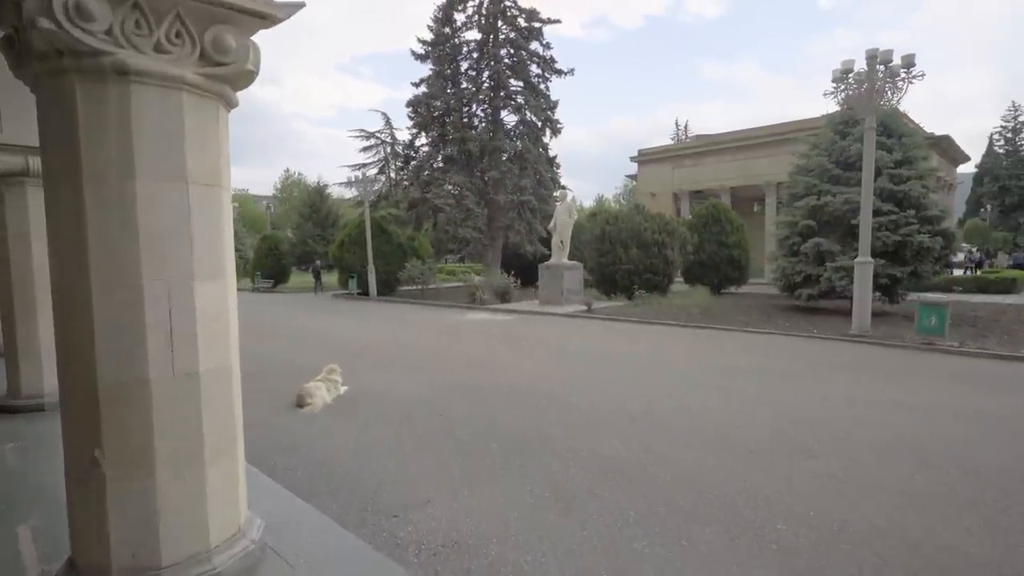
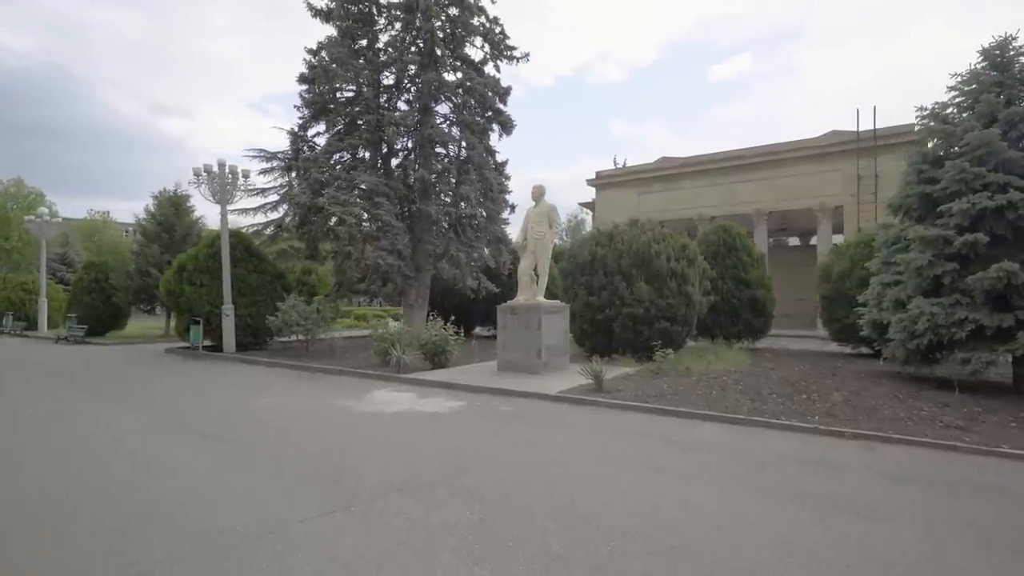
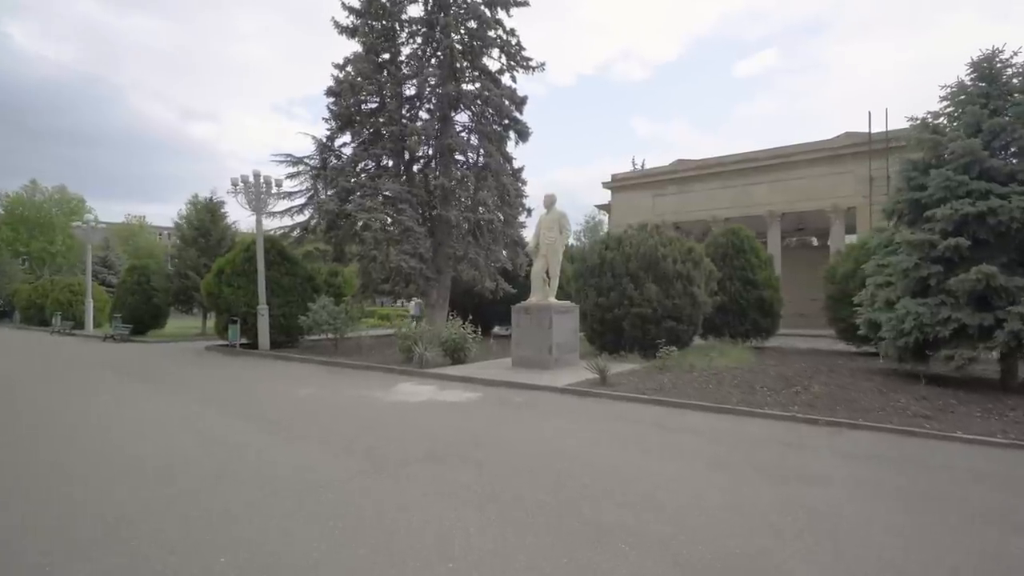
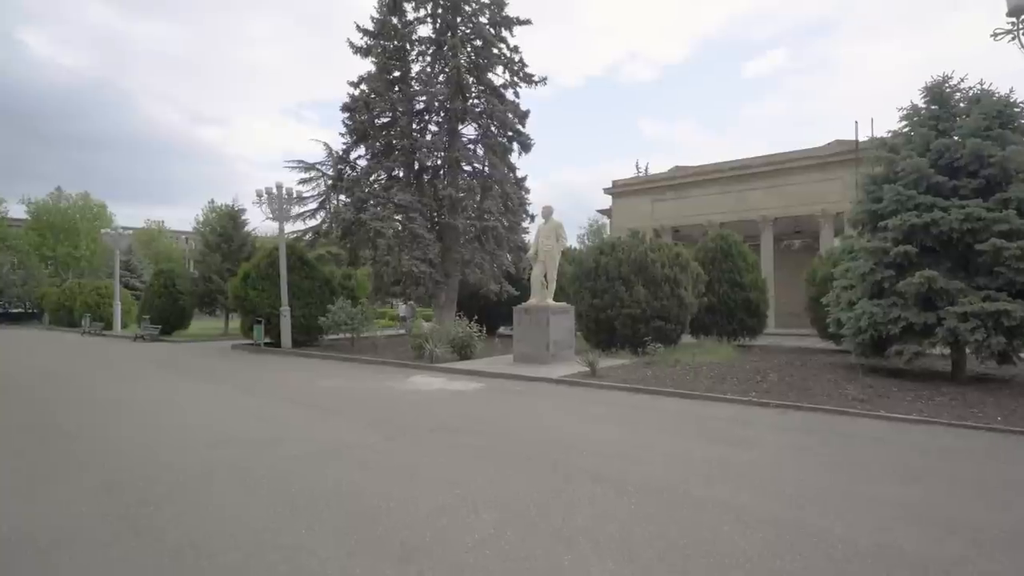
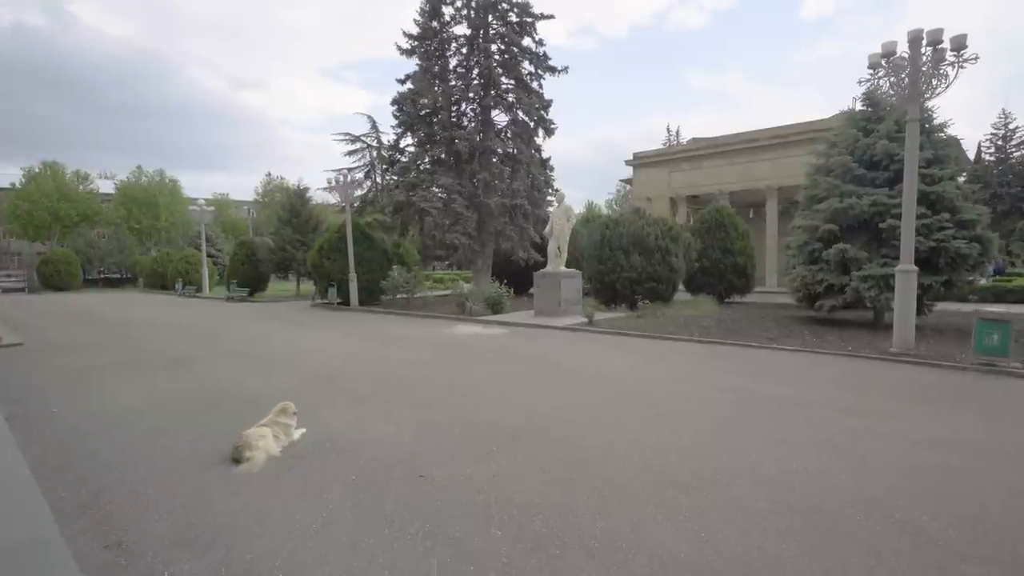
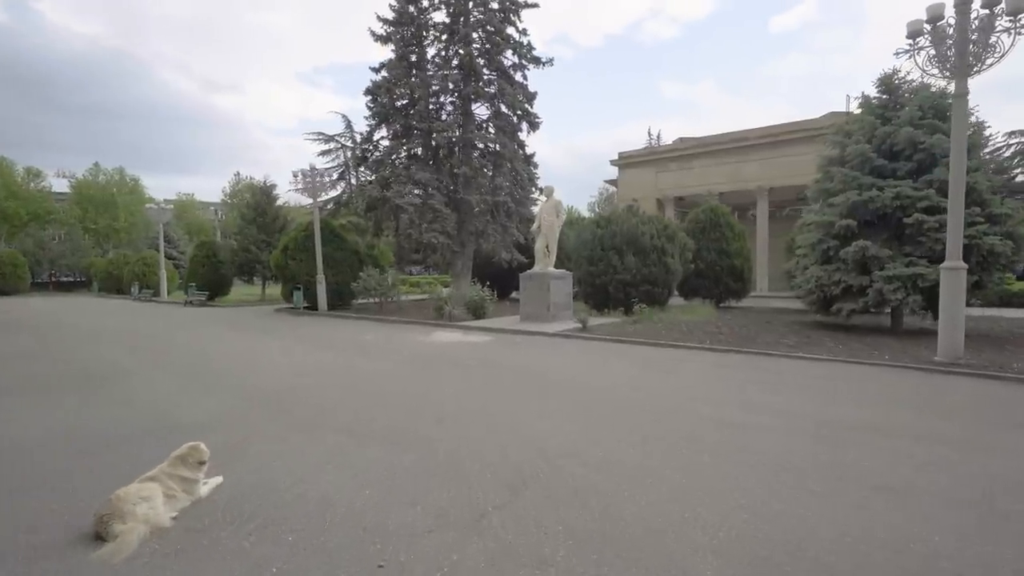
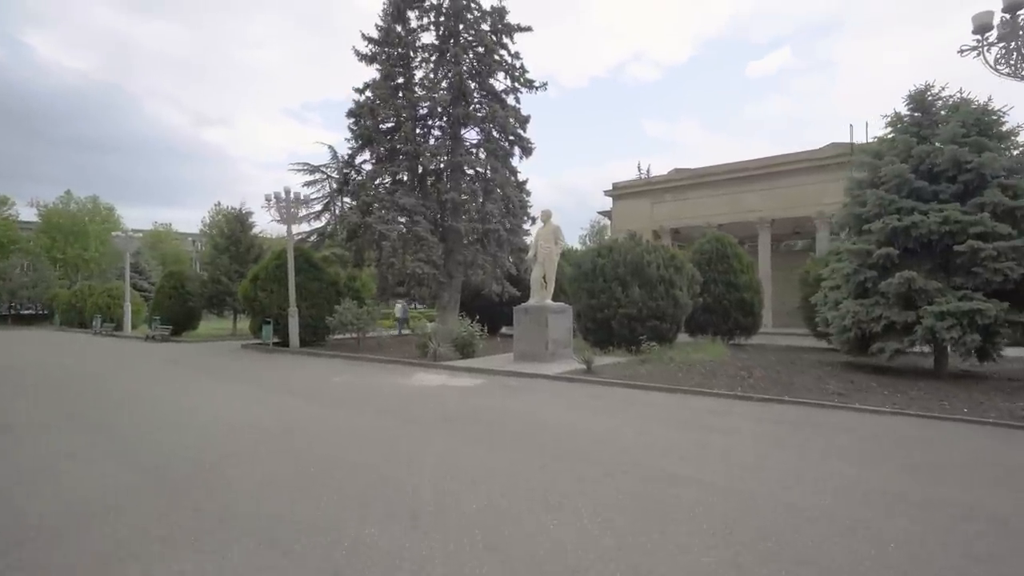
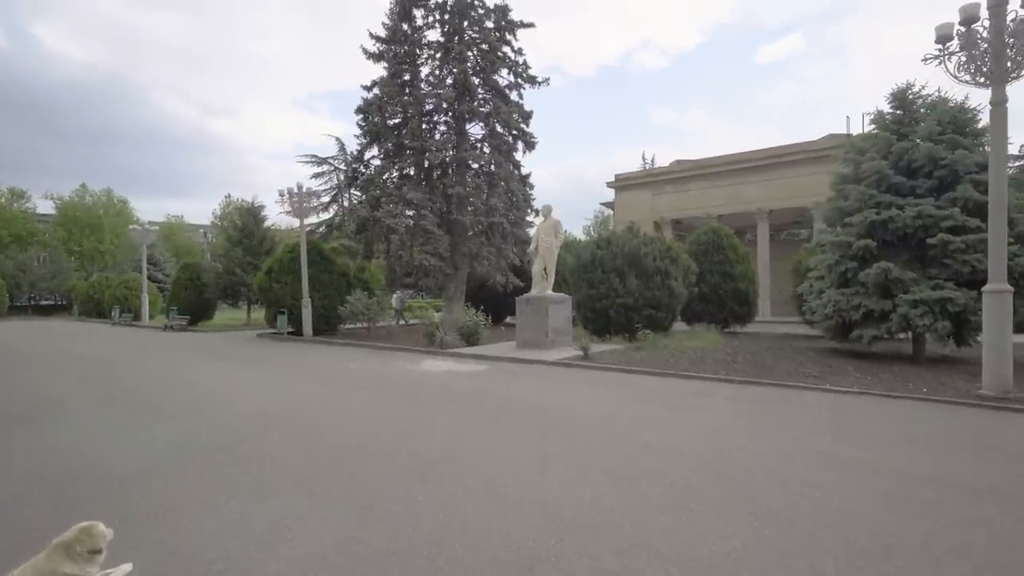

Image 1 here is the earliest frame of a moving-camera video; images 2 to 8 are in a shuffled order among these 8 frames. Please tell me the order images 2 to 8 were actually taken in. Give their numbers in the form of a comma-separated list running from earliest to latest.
5, 6, 8, 7, 4, 3, 2
